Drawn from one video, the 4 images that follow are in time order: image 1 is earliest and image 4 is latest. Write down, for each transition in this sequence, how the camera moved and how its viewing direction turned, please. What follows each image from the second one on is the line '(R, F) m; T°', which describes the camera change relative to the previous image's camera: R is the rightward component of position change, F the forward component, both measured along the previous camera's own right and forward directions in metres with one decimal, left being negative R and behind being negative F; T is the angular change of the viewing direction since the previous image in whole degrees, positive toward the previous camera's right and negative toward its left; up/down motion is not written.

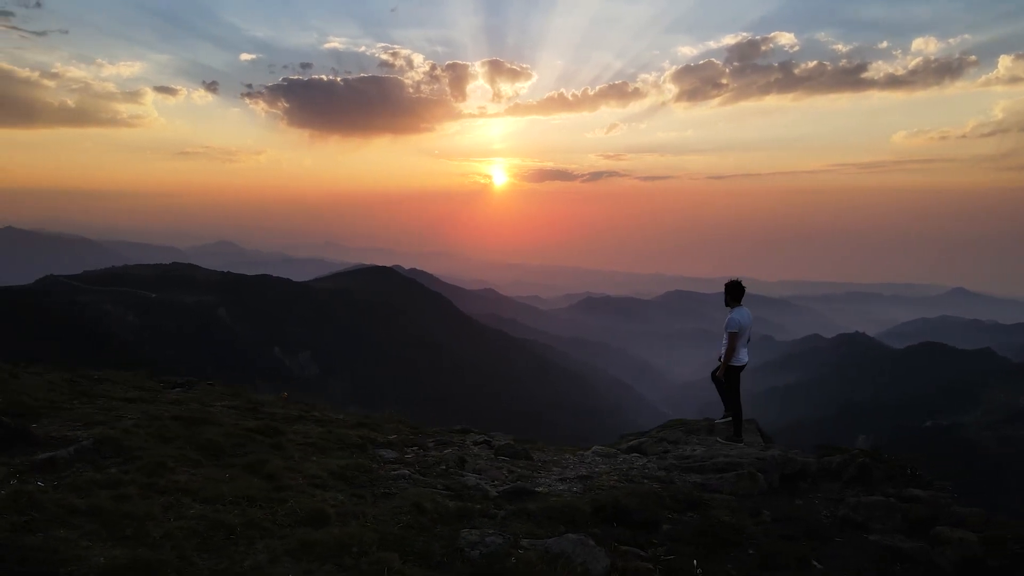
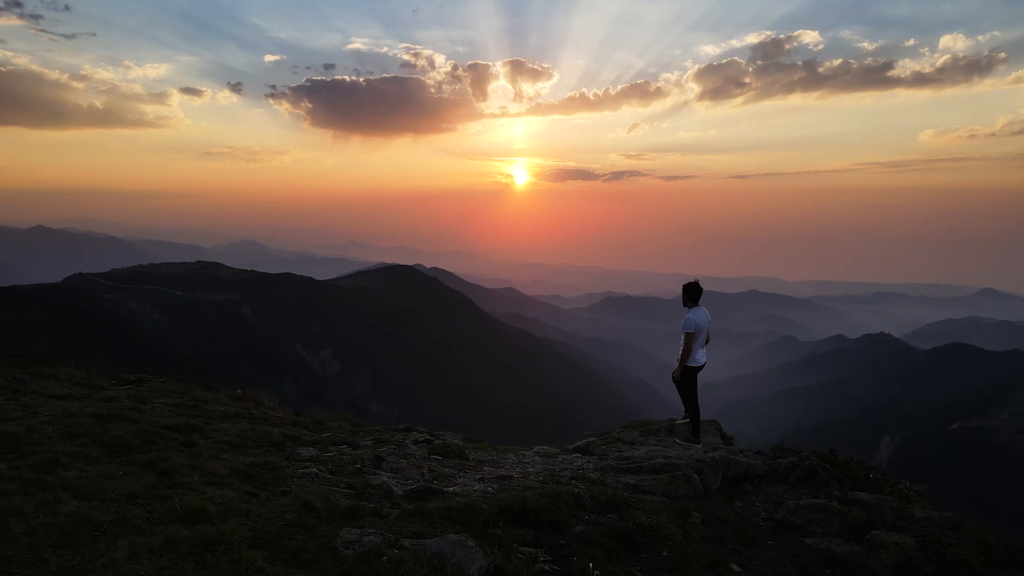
(+1.2, 0.0) m; -1°
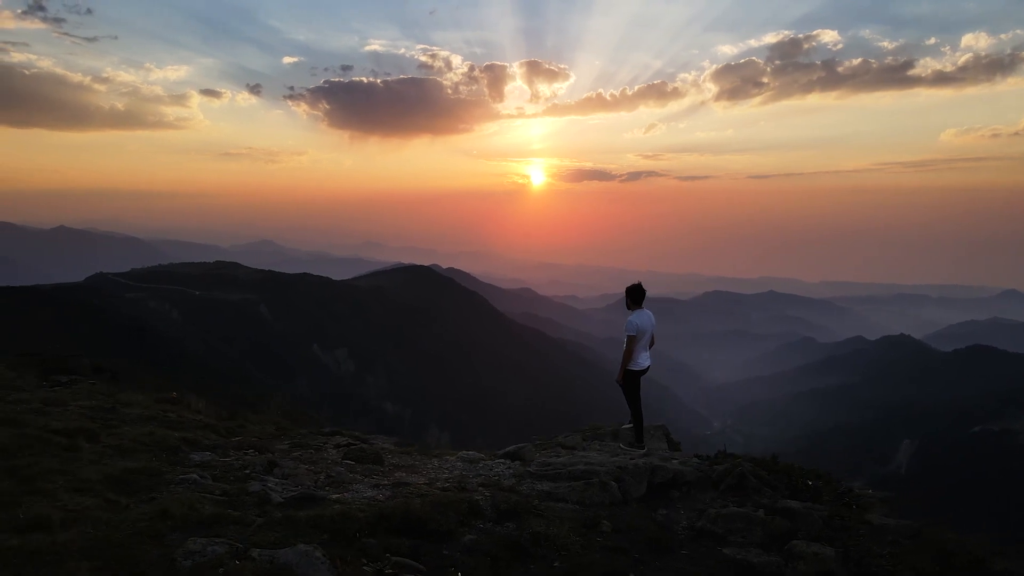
(+1.4, +0.1) m; -1°
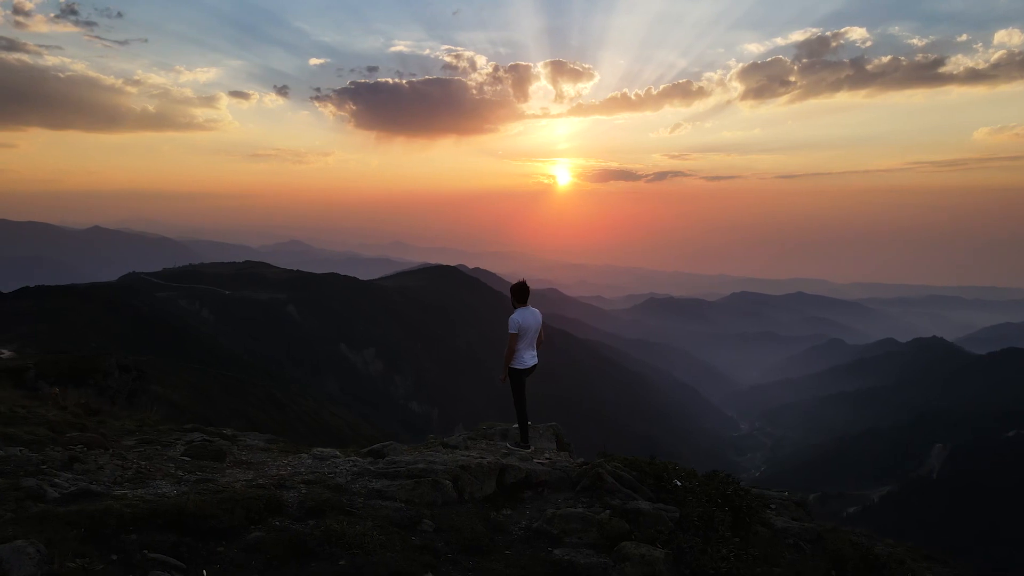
(+2.7, +0.1) m; -1°
